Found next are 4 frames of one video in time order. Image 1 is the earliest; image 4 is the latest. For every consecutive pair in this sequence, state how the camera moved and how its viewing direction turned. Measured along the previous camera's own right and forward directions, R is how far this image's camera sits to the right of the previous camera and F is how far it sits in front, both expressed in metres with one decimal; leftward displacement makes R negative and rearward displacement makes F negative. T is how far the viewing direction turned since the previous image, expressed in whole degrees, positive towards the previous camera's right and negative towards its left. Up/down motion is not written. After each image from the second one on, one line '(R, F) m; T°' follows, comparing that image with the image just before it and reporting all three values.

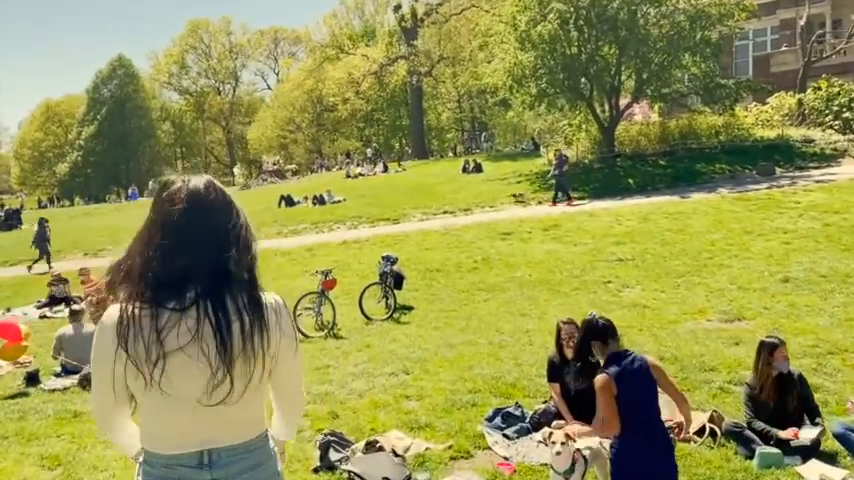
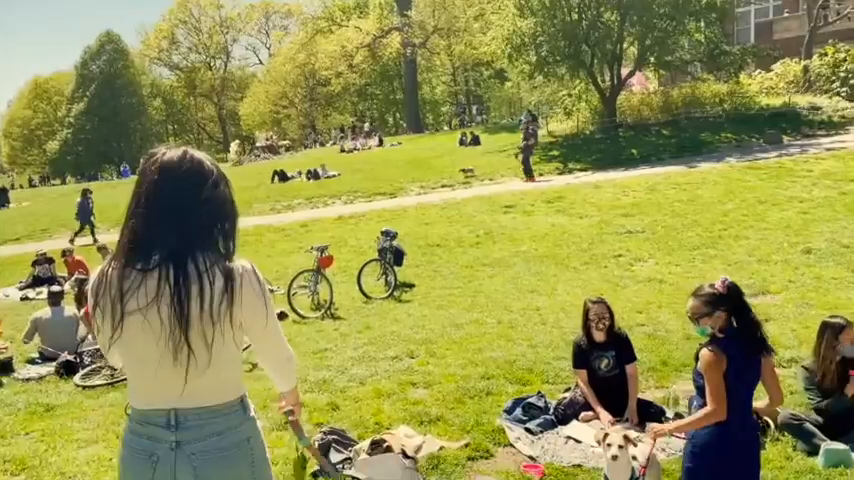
(-0.1, +0.9) m; 0°
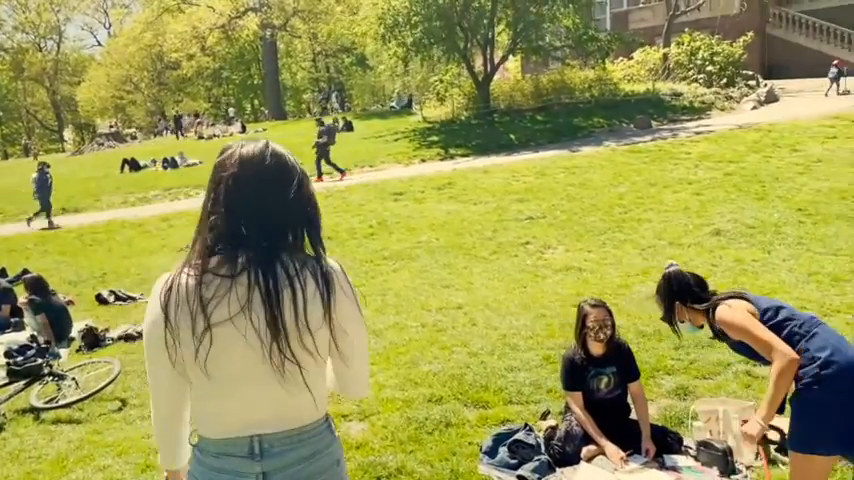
(-0.6, +1.7) m; +11°
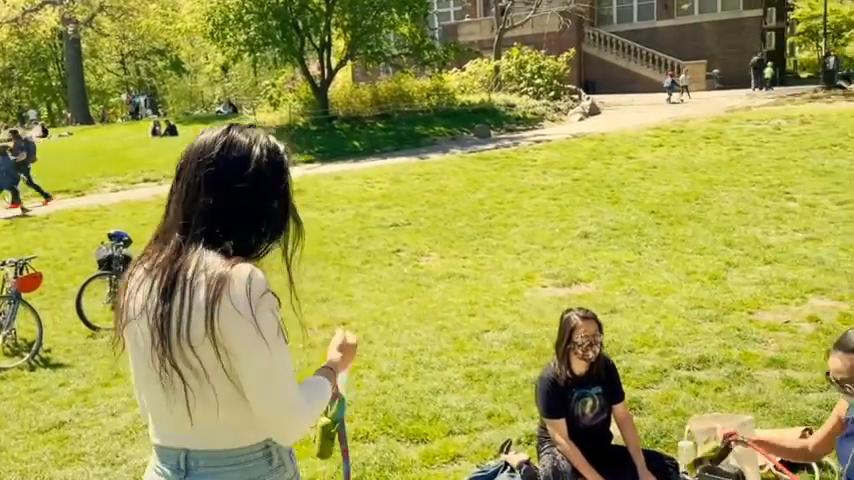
(-0.8, +1.1) m; +14°
